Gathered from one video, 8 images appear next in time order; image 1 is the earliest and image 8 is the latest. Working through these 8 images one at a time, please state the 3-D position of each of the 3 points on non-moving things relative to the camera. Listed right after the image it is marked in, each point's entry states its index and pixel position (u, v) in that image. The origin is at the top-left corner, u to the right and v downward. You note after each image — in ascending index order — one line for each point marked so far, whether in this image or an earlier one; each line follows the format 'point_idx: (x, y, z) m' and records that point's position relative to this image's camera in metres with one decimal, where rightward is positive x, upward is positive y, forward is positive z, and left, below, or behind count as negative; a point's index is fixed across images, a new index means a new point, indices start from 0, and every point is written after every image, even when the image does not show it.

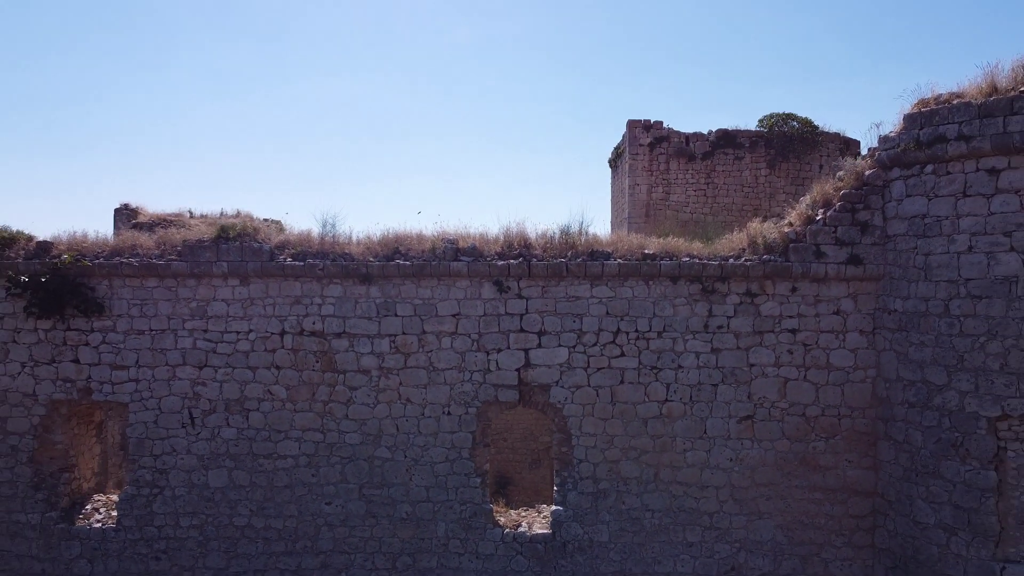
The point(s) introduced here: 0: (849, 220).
0: (+2.1, +0.4, +4.9) m
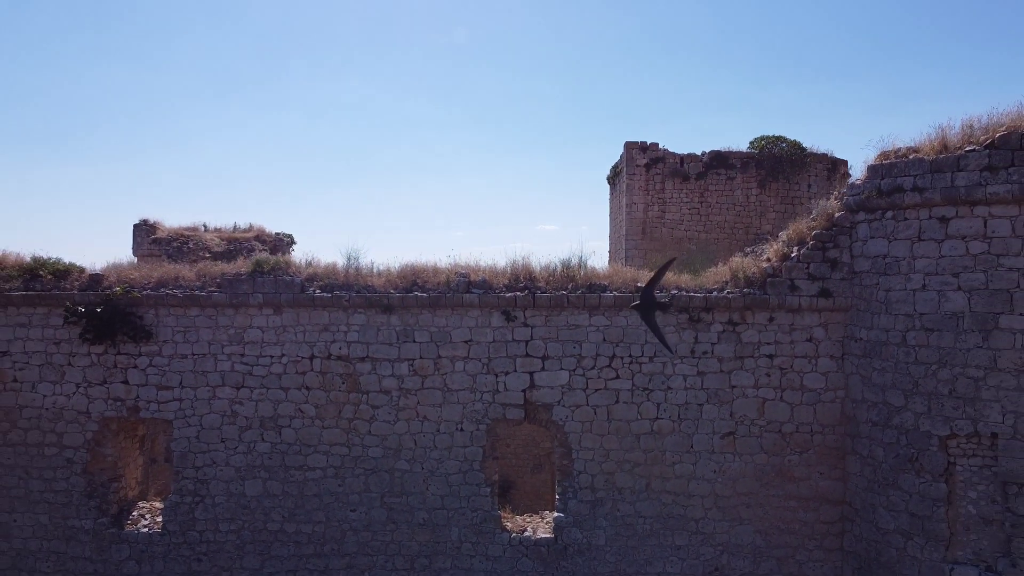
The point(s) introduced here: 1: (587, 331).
0: (+2.1, +0.2, +5.5) m
1: (+0.5, -0.3, +5.7) m
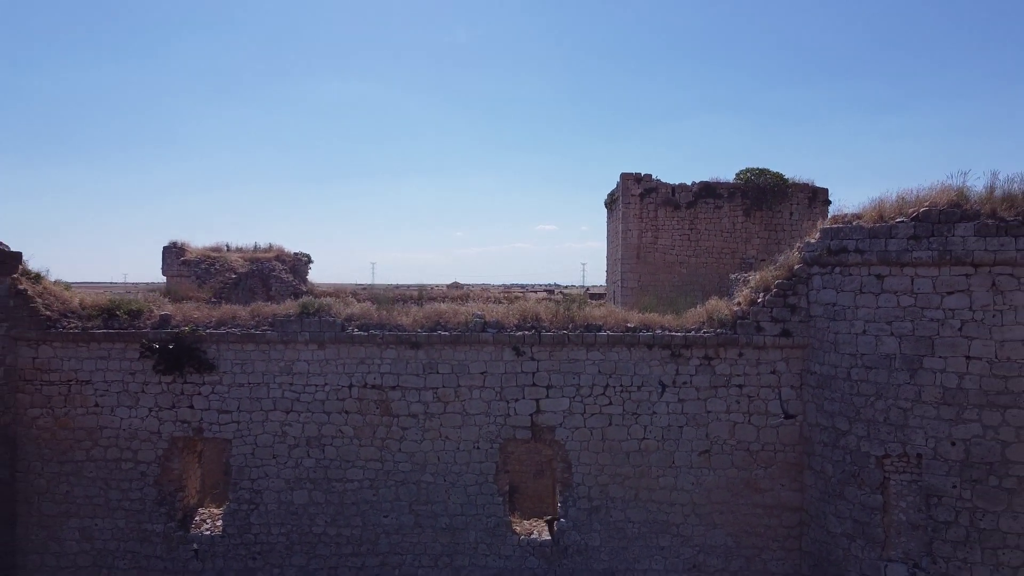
0: (+2.2, -0.1, +6.5) m
1: (+0.6, -0.6, +6.7) m
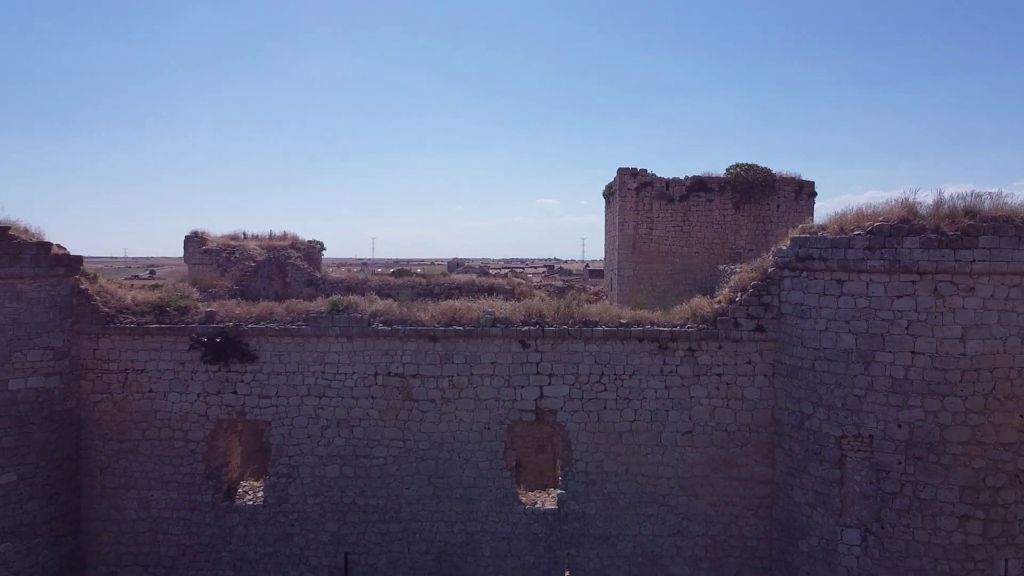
0: (+2.3, -0.1, +7.4) m
1: (+0.7, -0.6, +7.6) m
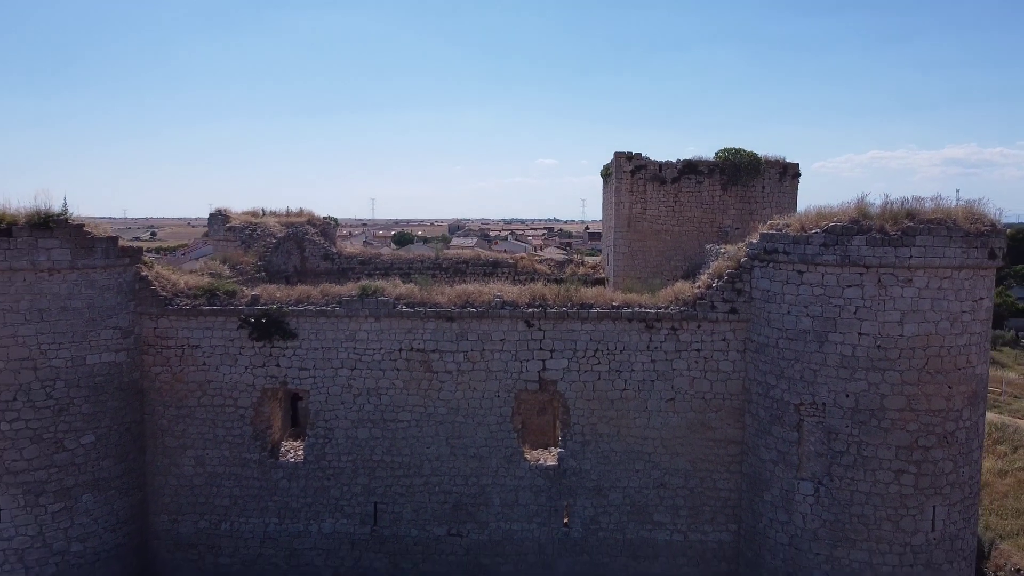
0: (+2.3, 0.0, +8.5) m
1: (+0.7, -0.5, +8.7) m
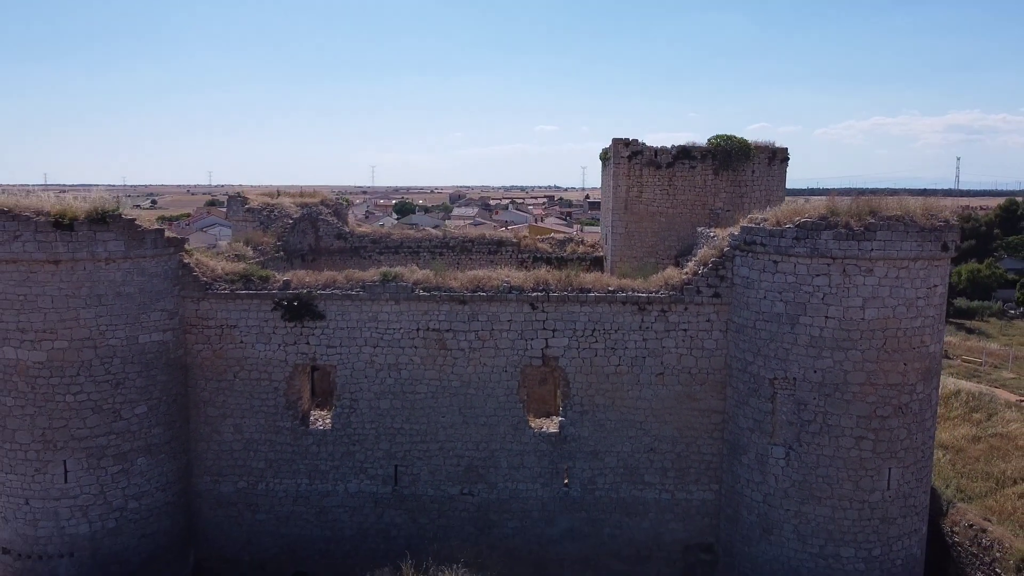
0: (+2.4, +0.2, +9.5) m
1: (+0.8, -0.3, +9.7) m
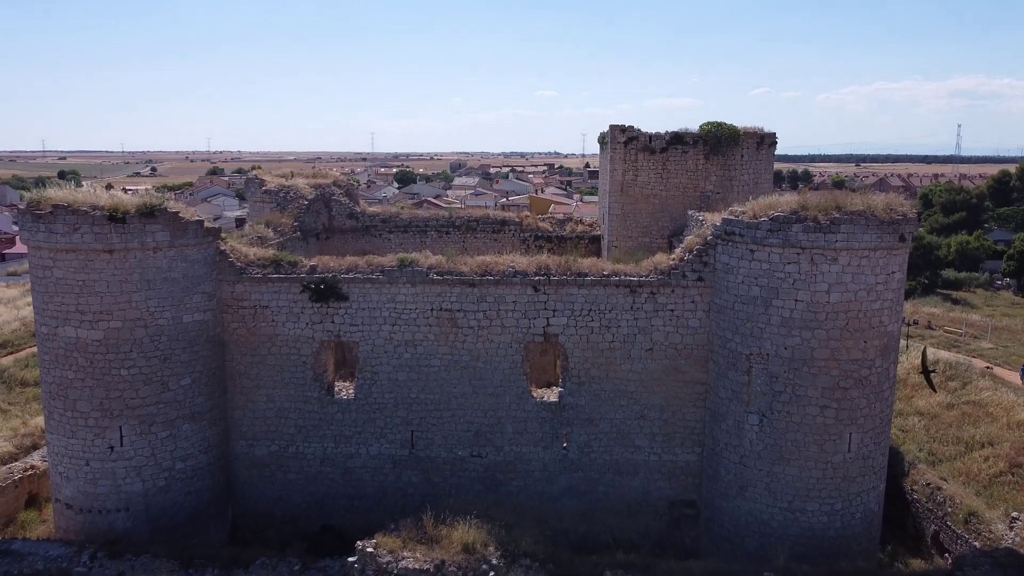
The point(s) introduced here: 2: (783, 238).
0: (+2.5, +0.4, +10.5) m
1: (+0.9, -0.1, +10.8) m
2: (+3.2, +0.6, +9.5) m
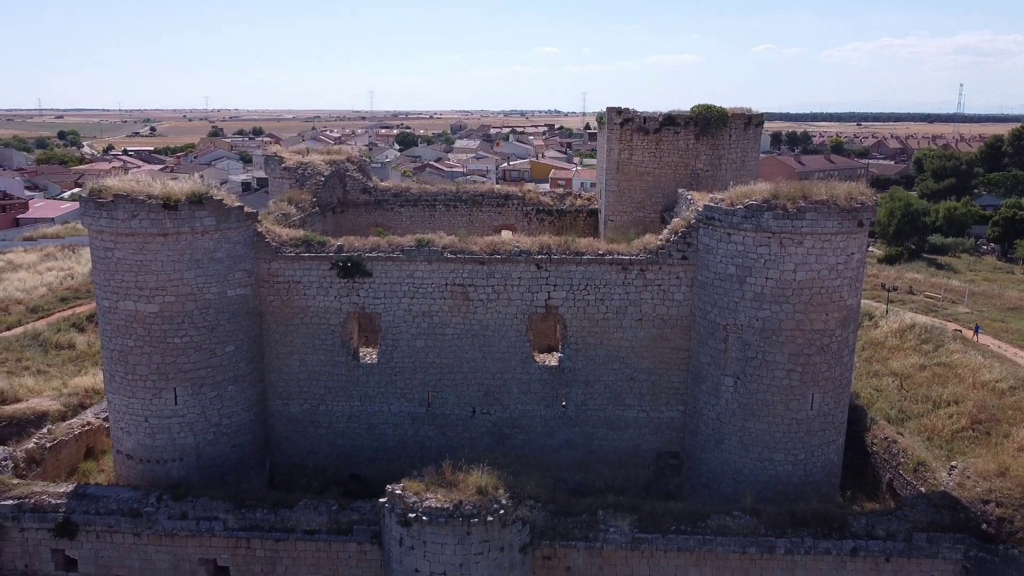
0: (+2.6, +0.7, +11.8) m
1: (+1.0, +0.2, +12.1) m
2: (+3.3, +0.9, +10.8) m
